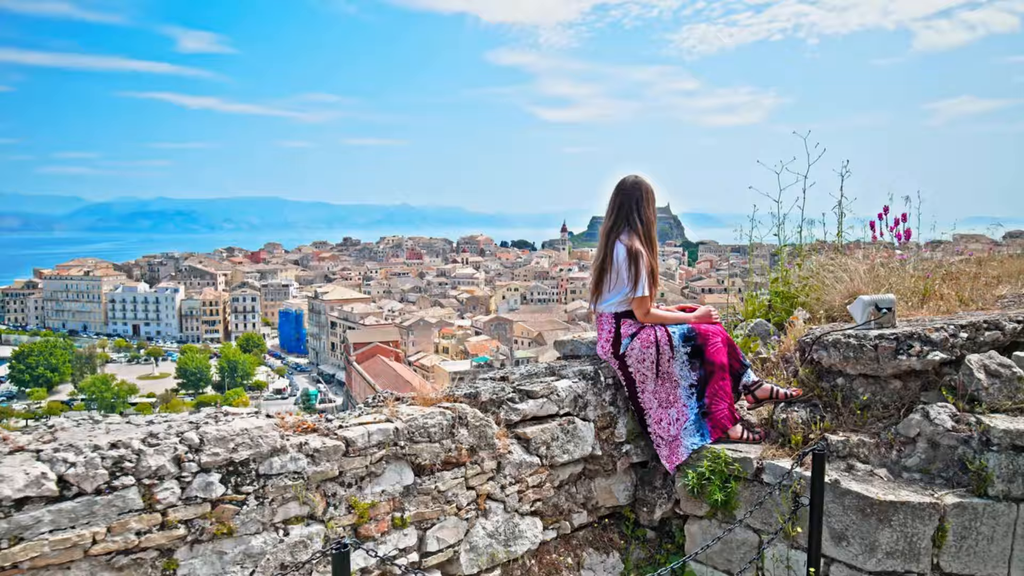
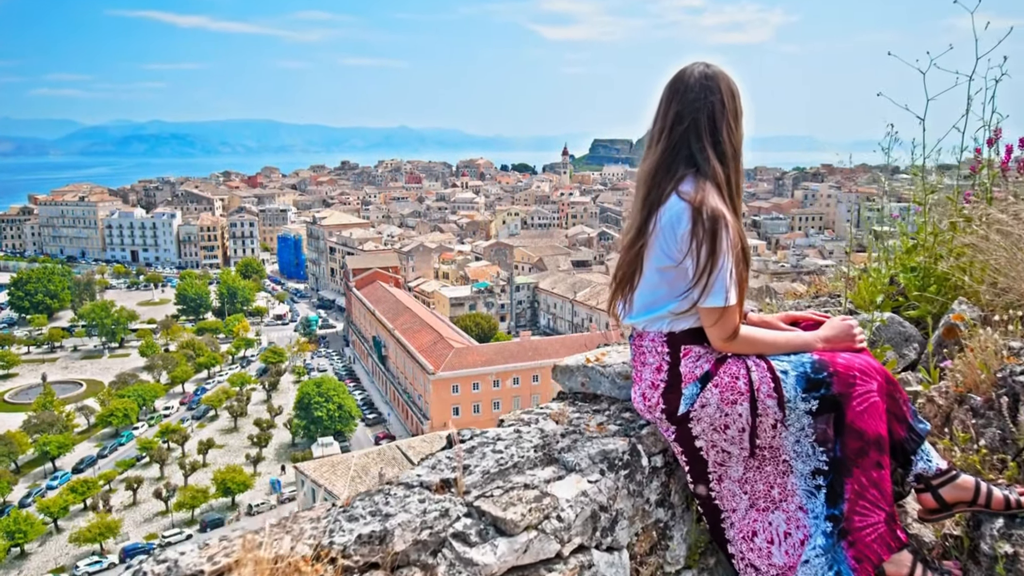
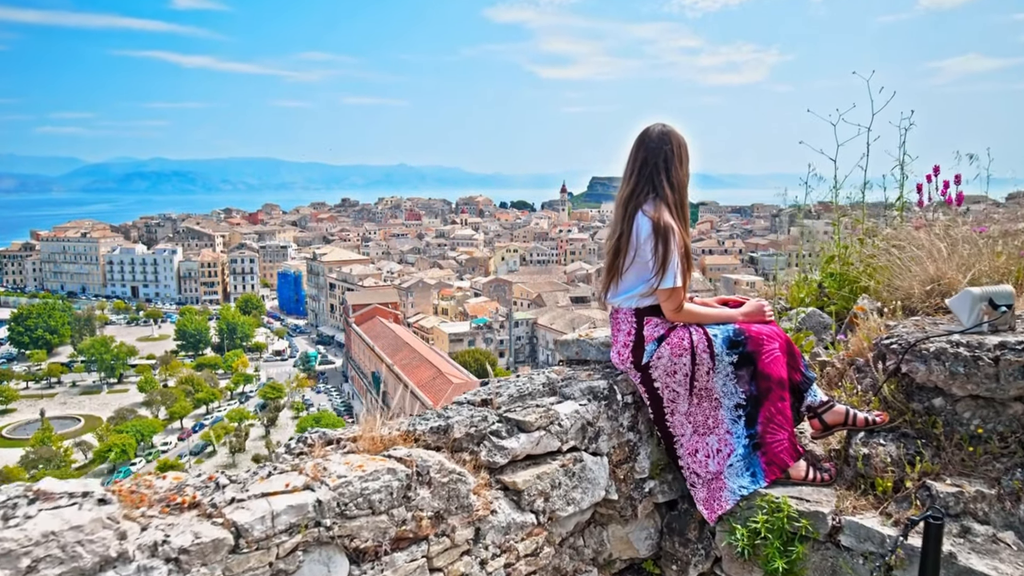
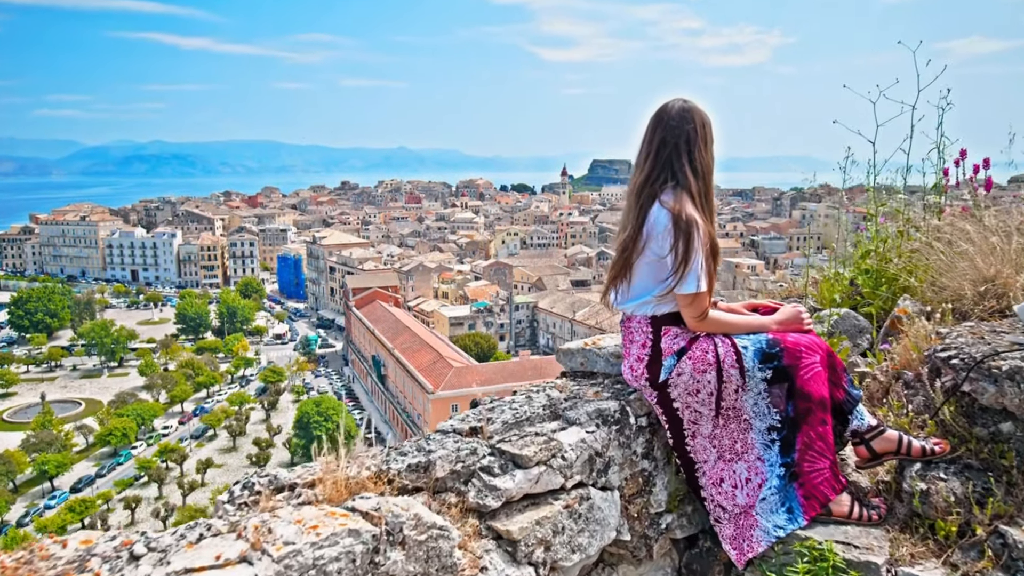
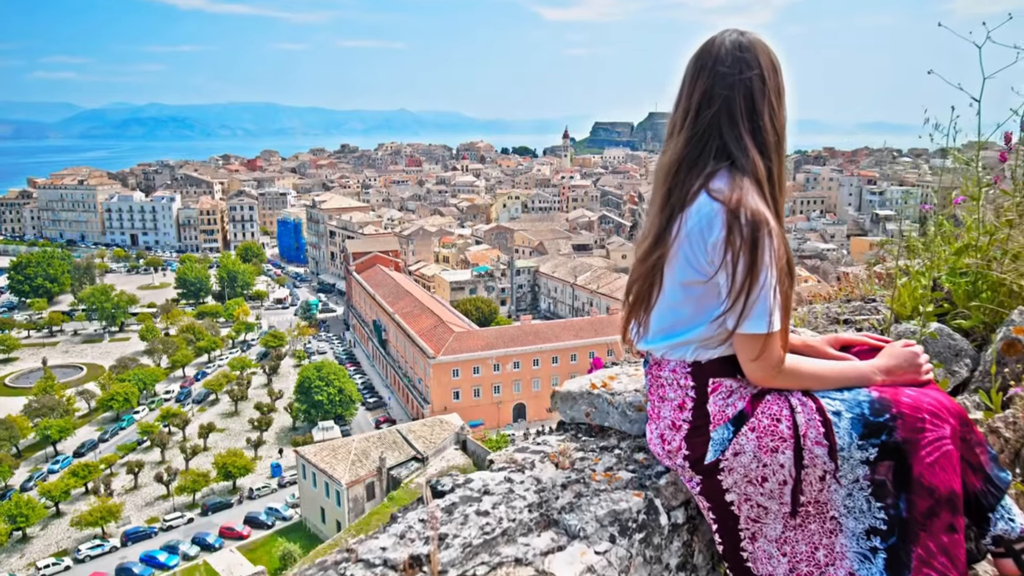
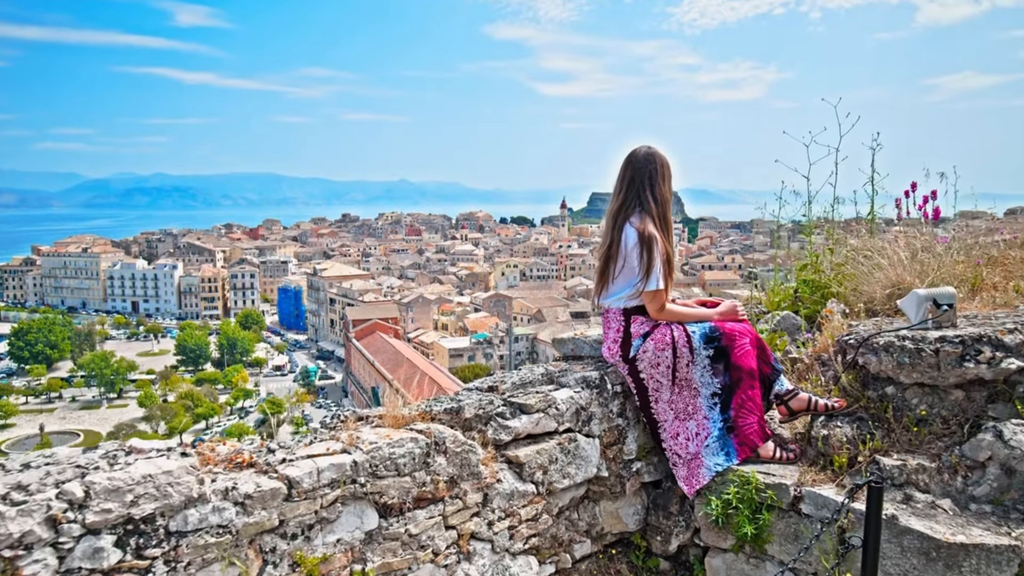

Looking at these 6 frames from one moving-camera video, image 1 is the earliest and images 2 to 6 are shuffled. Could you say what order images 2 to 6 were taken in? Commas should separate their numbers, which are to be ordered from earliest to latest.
6, 3, 4, 2, 5
